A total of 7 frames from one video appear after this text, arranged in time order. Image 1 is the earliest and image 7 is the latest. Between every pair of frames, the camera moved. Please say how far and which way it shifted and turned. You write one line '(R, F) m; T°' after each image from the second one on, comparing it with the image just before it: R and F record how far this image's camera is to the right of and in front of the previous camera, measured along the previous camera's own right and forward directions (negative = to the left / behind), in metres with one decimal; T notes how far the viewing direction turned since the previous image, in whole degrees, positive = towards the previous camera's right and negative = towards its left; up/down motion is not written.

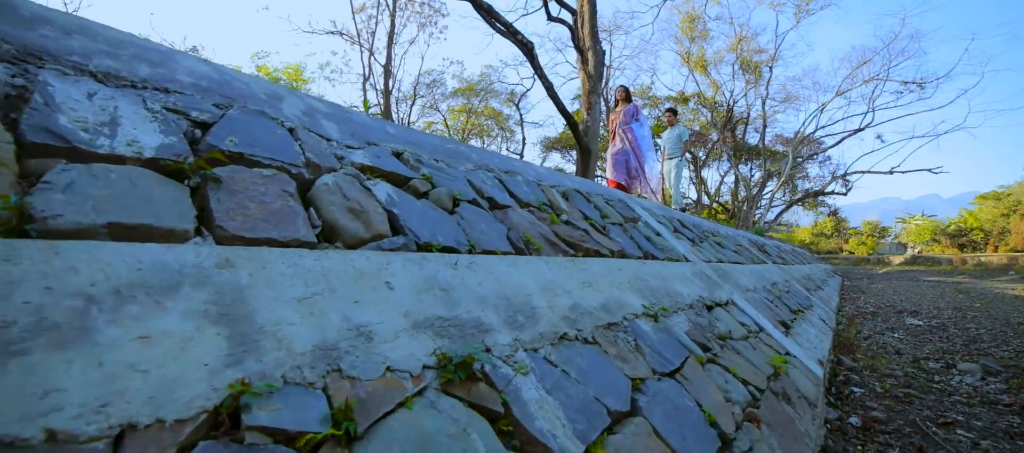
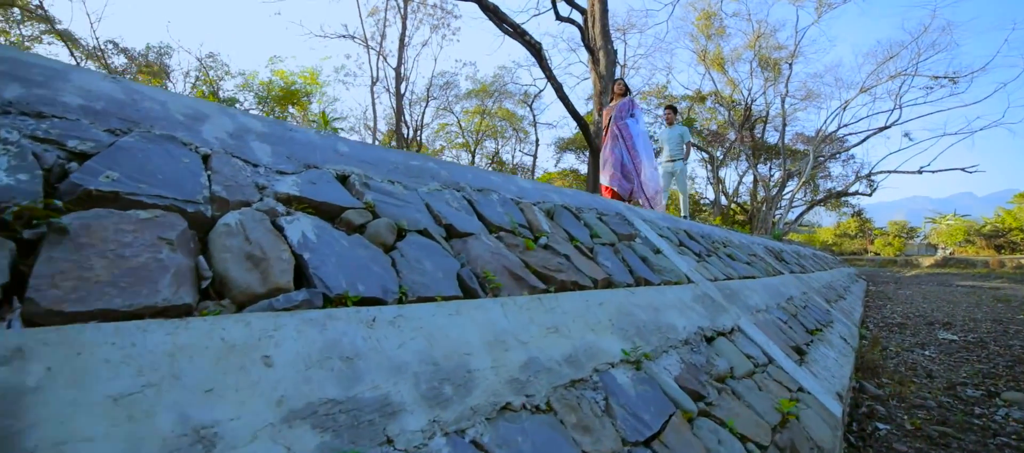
(+0.3, +0.3) m; -2°
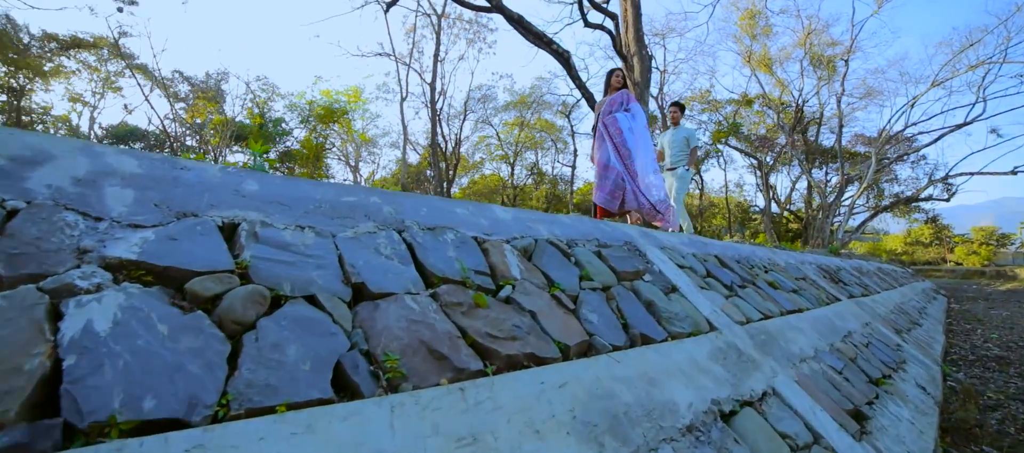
(+0.5, +0.5) m; -6°
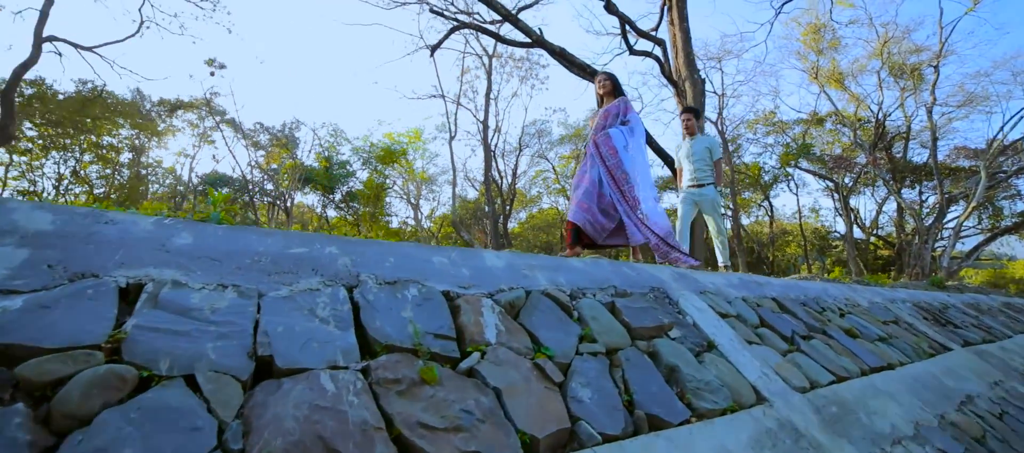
(+0.4, +0.4) m; -8°
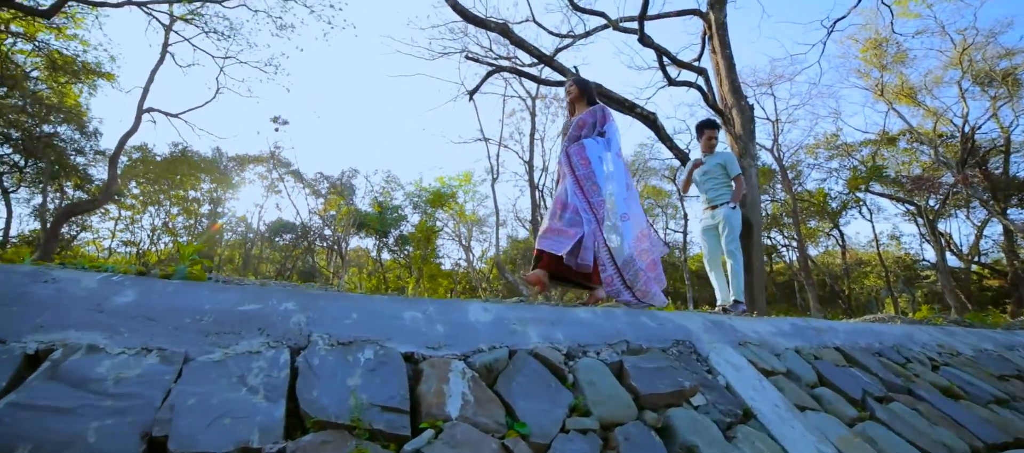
(+0.4, +0.3) m; -7°
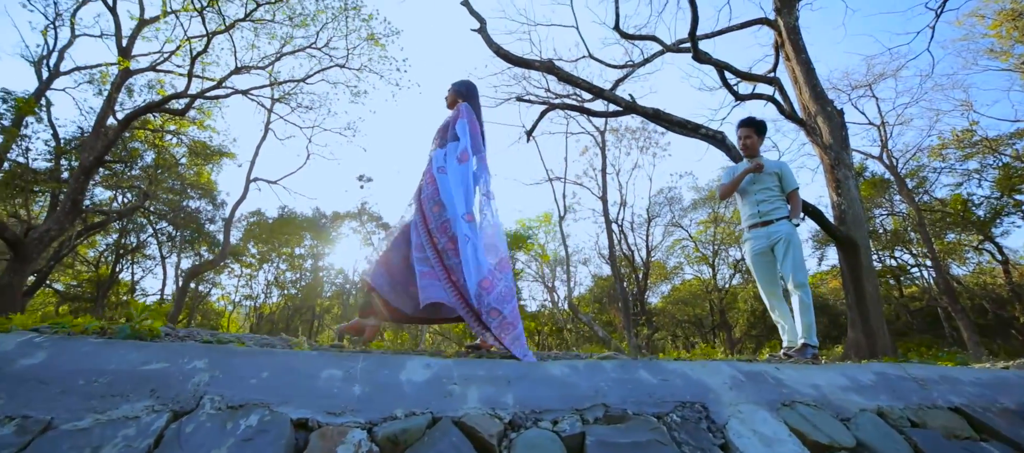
(+0.7, +0.4) m; -11°
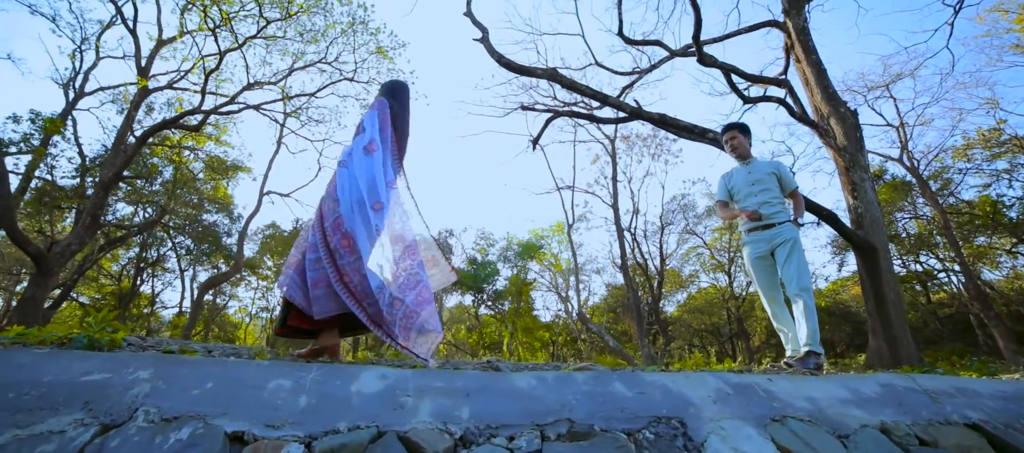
(+0.2, +0.1) m; -2°
